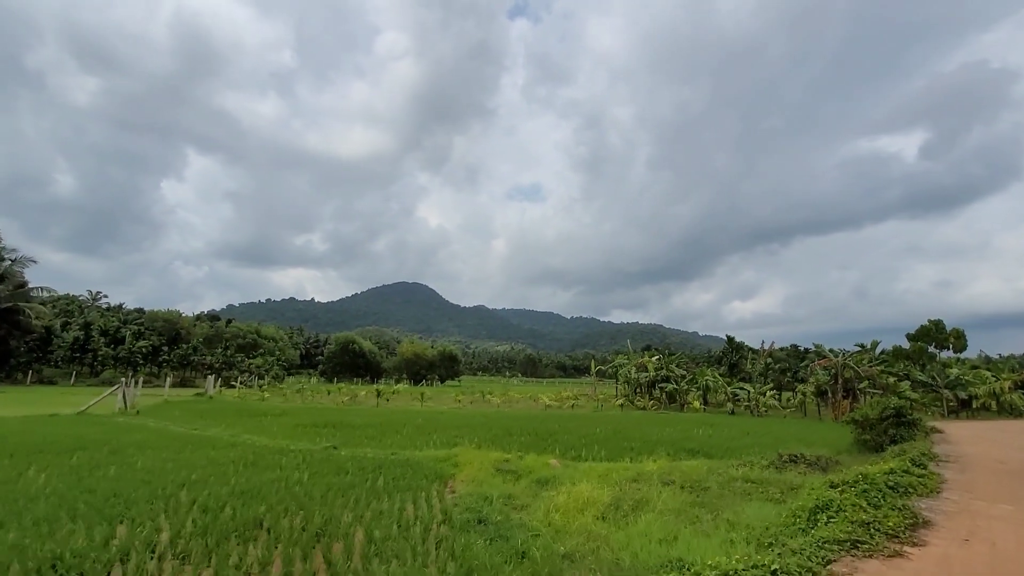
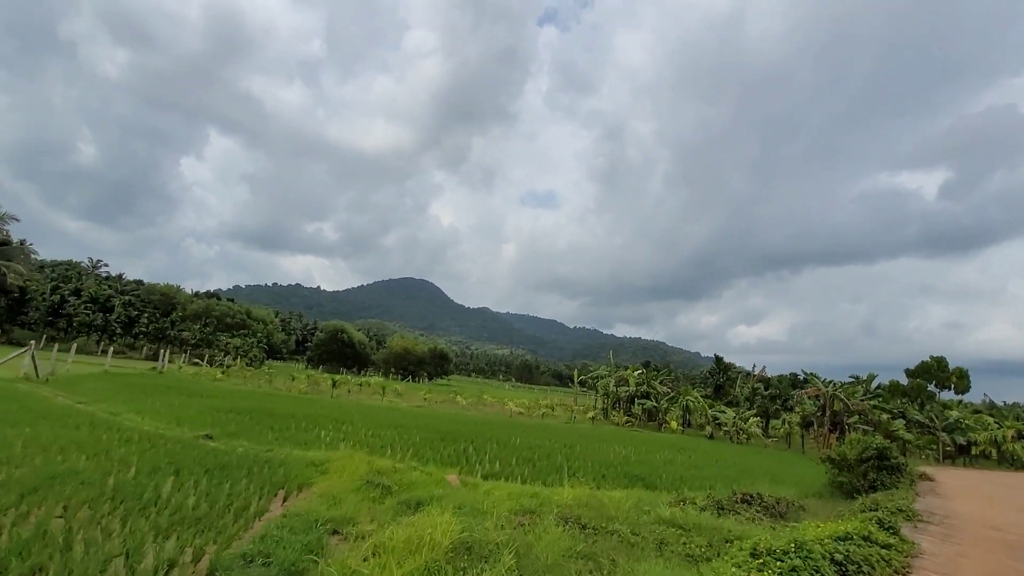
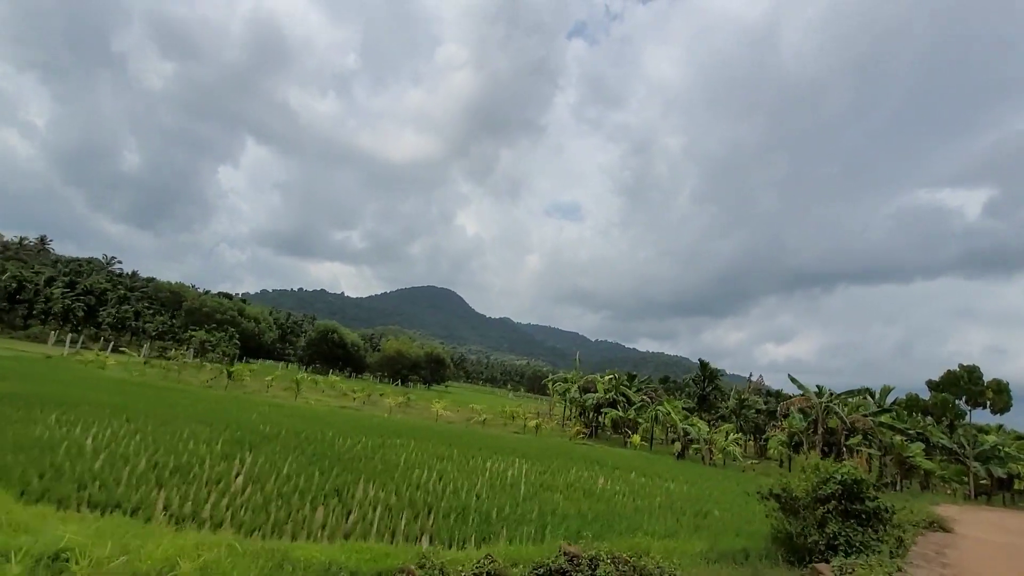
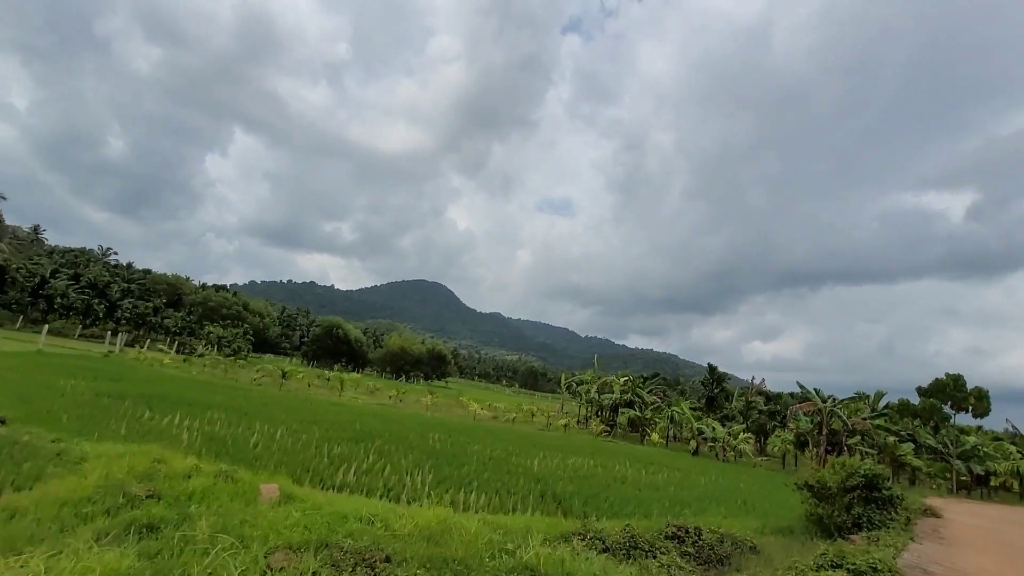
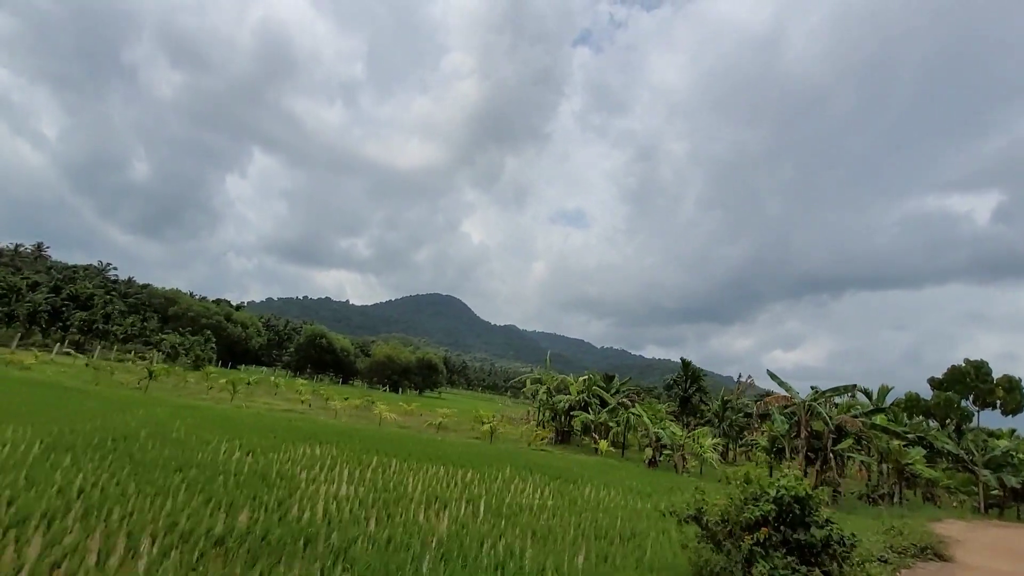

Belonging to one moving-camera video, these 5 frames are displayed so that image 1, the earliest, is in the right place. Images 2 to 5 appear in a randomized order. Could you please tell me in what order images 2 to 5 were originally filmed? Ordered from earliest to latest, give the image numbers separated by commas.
2, 4, 3, 5
